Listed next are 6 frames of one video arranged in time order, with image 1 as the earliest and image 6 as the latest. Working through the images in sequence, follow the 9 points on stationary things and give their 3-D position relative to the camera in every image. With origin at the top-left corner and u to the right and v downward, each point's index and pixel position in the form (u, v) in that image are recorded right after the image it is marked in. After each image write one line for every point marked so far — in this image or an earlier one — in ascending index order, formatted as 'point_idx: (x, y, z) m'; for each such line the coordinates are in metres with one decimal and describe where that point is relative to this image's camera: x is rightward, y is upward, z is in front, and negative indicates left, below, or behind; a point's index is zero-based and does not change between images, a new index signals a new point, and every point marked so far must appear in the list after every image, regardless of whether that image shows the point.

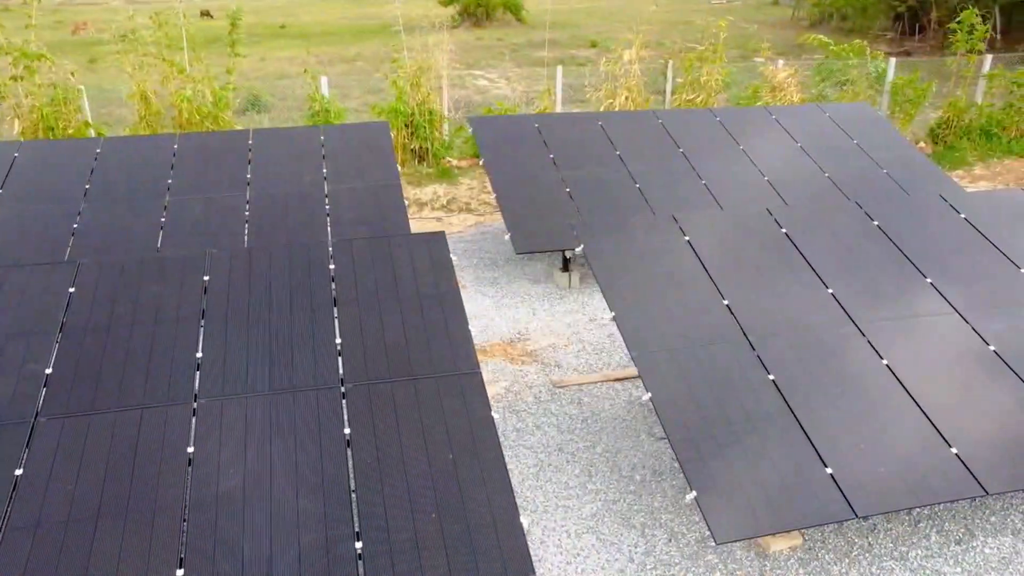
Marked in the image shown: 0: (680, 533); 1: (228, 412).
0: (+1.1, -1.6, +5.0) m
1: (-1.6, -0.7, +4.6) m
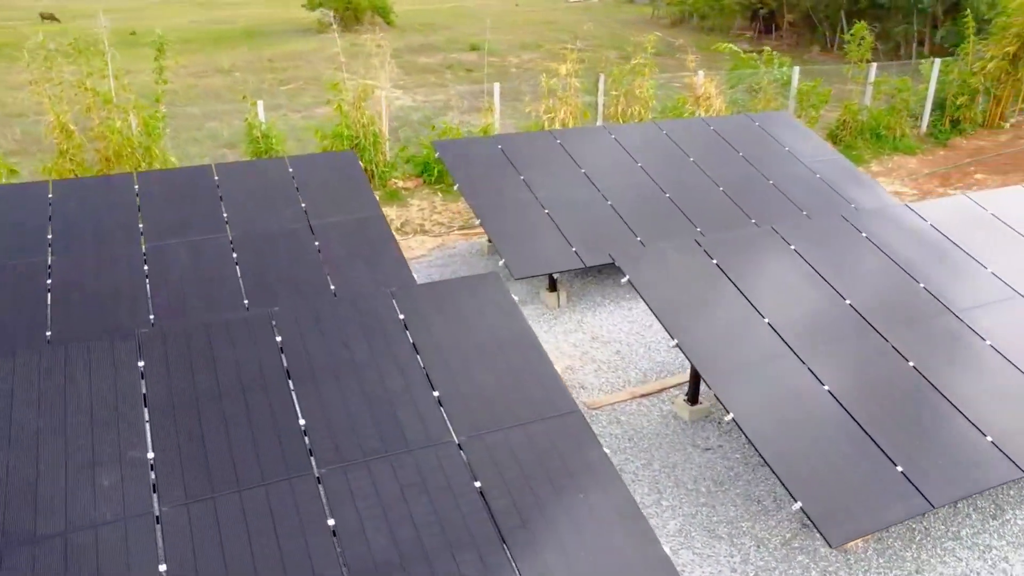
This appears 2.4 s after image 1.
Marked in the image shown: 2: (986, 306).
0: (+1.8, -1.8, +5.5) m
1: (-0.9, -1.1, +4.5) m
2: (+4.3, -0.2, +6.8) m
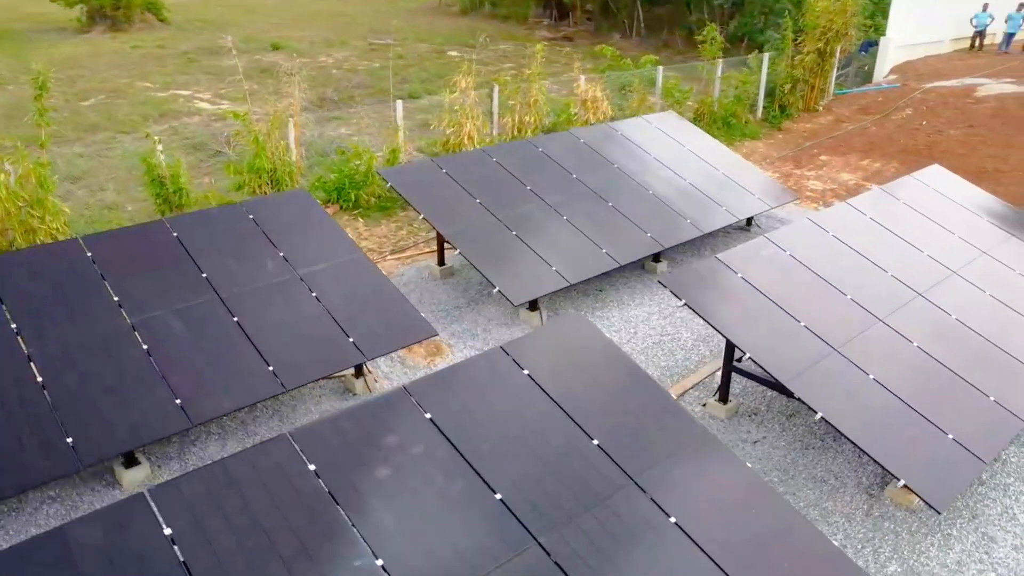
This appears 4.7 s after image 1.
0: (+2.8, -1.9, +6.4) m
1: (+0.4, -1.5, +4.7) m
2: (+4.6, 0.0, +8.2) m
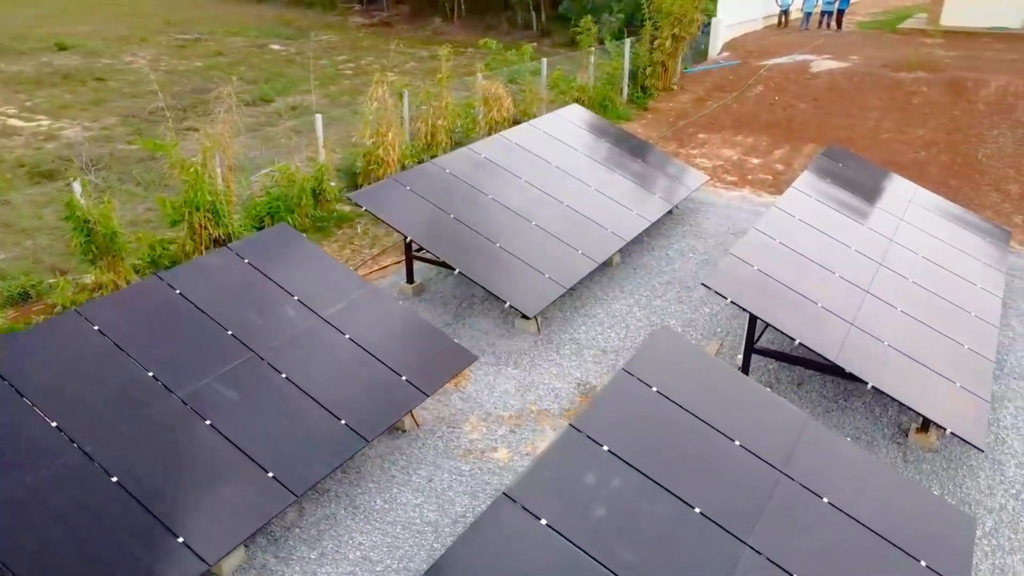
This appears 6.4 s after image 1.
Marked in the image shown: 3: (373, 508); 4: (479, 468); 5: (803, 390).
0: (+3.7, -1.7, +7.5) m
1: (+1.7, -1.7, +5.3) m
2: (+4.7, +0.4, +9.6) m
3: (-1.2, -2.0, +7.0) m
4: (-0.3, -1.7, +7.5) m
5: (+3.2, -1.1, +8.6) m
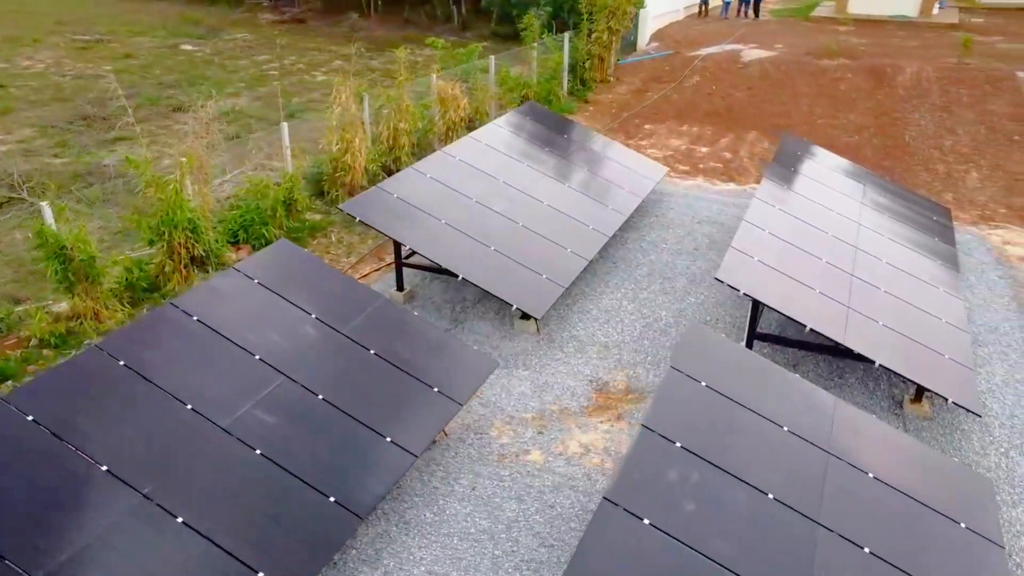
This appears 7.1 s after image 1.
0: (+4.0, -1.5, +8.1) m
1: (+2.4, -1.6, +5.7) m
2: (+4.6, +0.7, +10.3) m
3: (-0.8, -2.1, +7.0) m
4: (+0.1, -1.8, +7.6) m
5: (+3.4, -1.0, +9.1) m
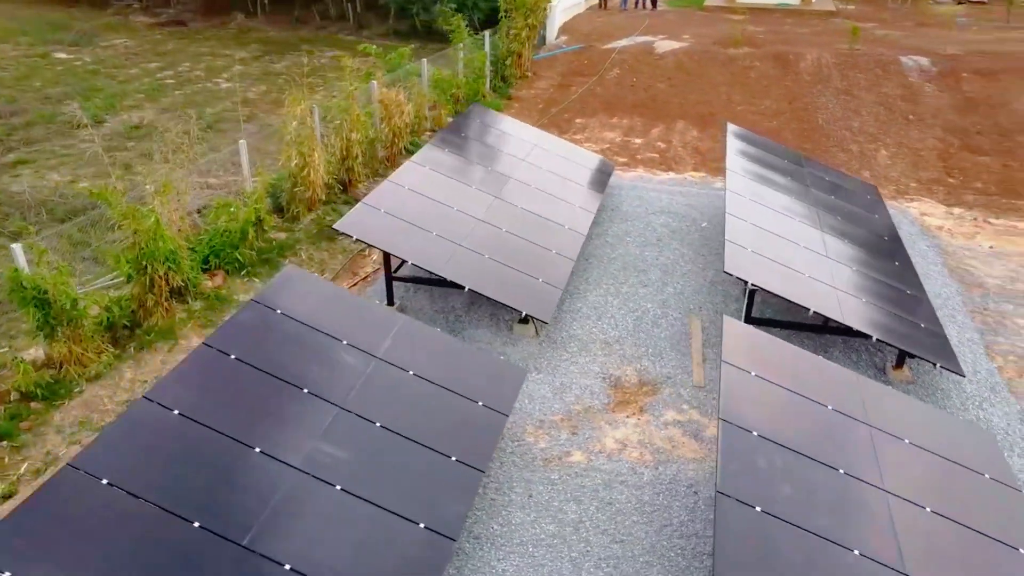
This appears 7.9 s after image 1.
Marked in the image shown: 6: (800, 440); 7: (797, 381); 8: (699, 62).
0: (+4.3, -1.3, +8.9) m
1: (+3.1, -1.6, +6.3) m
2: (+4.4, +1.0, +11.2) m
3: (-0.2, -2.3, +7.1) m
4: (+0.5, -1.9, +7.9) m
5: (+3.5, -0.8, +9.8) m
6: (+2.3, -1.3, +6.3) m
7: (+2.6, -0.9, +7.1) m
8: (+4.7, +5.8, +19.6) m
